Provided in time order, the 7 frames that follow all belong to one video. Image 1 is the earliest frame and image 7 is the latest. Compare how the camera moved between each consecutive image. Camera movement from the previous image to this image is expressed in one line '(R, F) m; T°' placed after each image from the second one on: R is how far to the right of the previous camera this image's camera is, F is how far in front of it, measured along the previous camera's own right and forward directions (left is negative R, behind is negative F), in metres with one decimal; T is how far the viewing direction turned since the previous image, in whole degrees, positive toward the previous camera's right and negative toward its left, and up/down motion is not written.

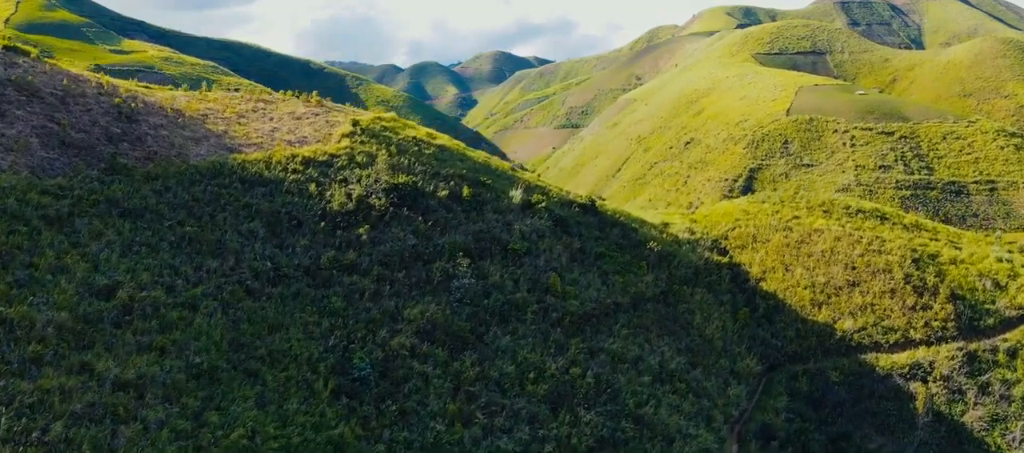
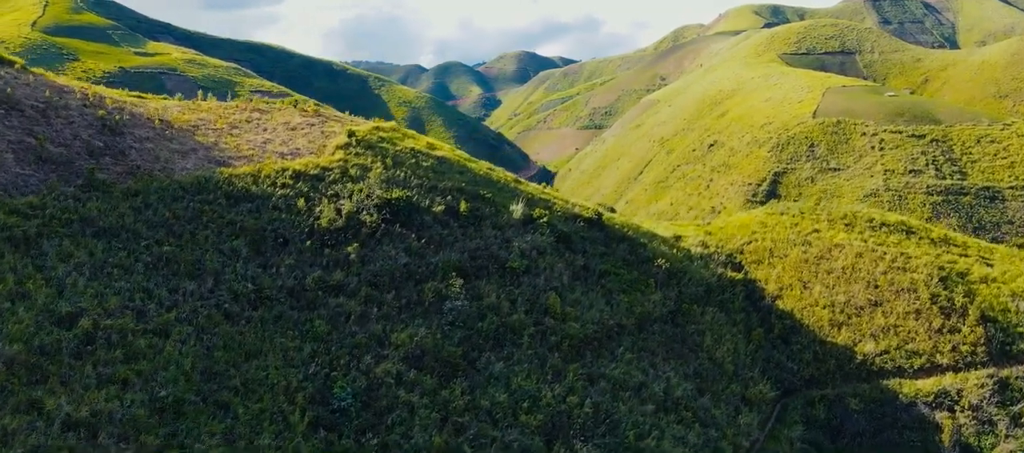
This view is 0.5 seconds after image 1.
(+0.7, +1.0) m; -2°
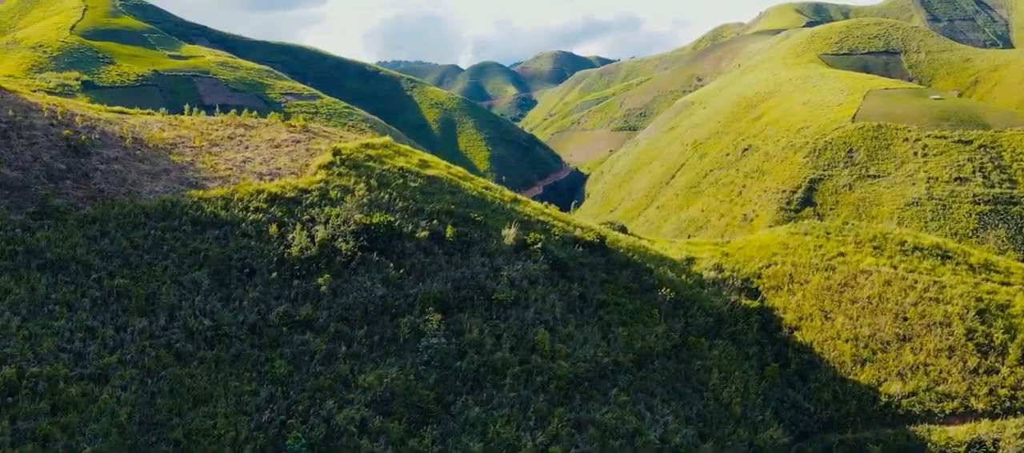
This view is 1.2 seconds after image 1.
(+1.2, +1.4) m; -3°
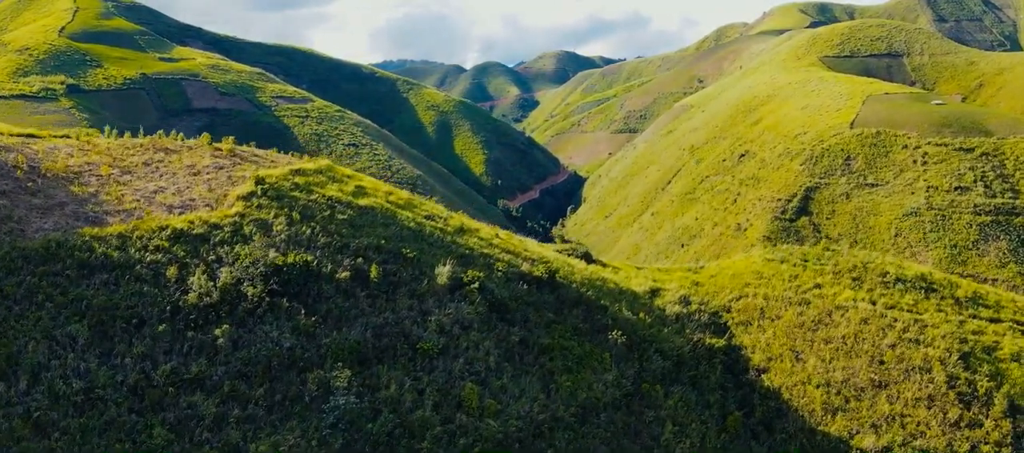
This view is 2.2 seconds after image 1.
(+1.8, +1.8) m; 0°
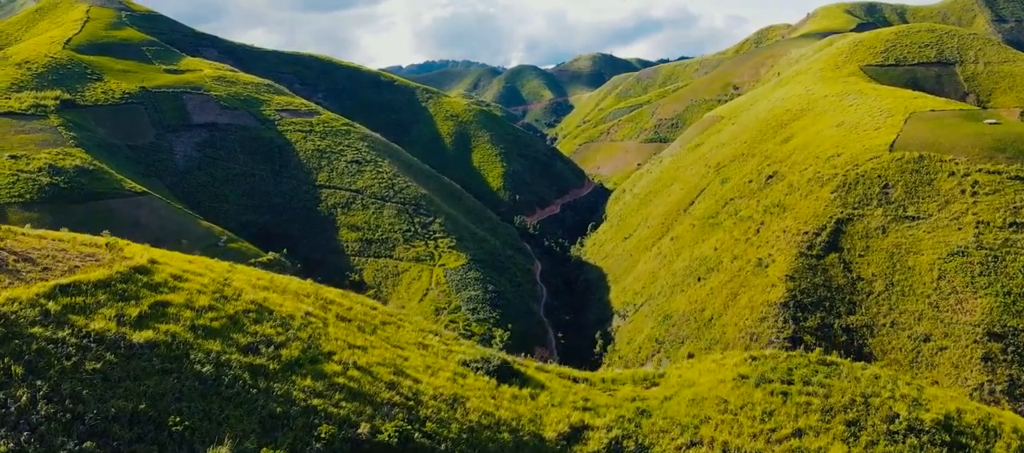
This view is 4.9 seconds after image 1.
(+4.1, +5.9) m; -3°
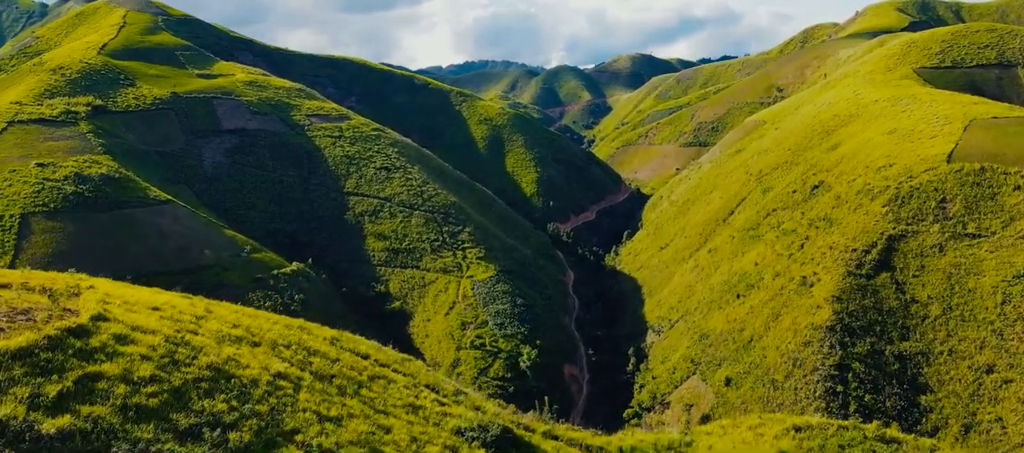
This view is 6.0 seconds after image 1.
(+0.9, +2.7) m; -3°
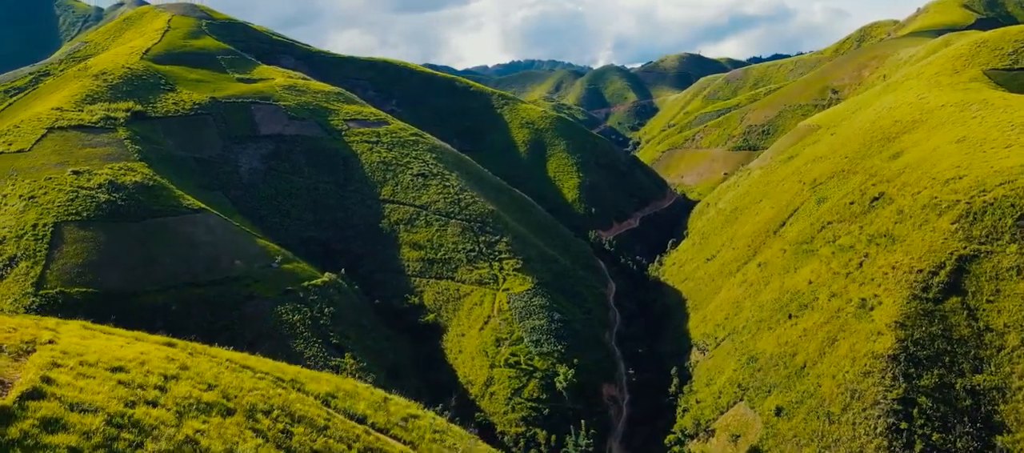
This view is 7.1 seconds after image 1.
(+0.7, +2.9) m; -4°
